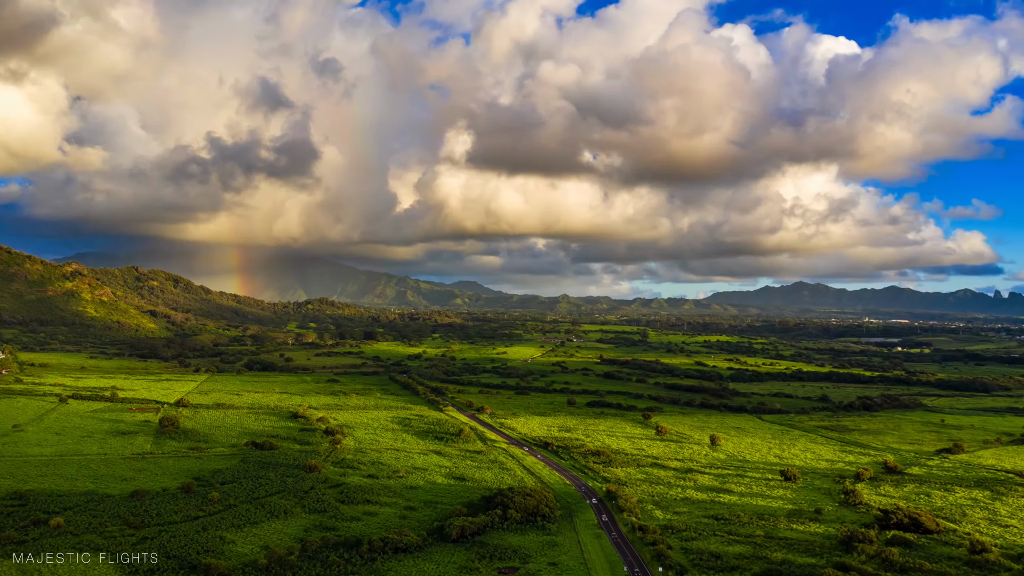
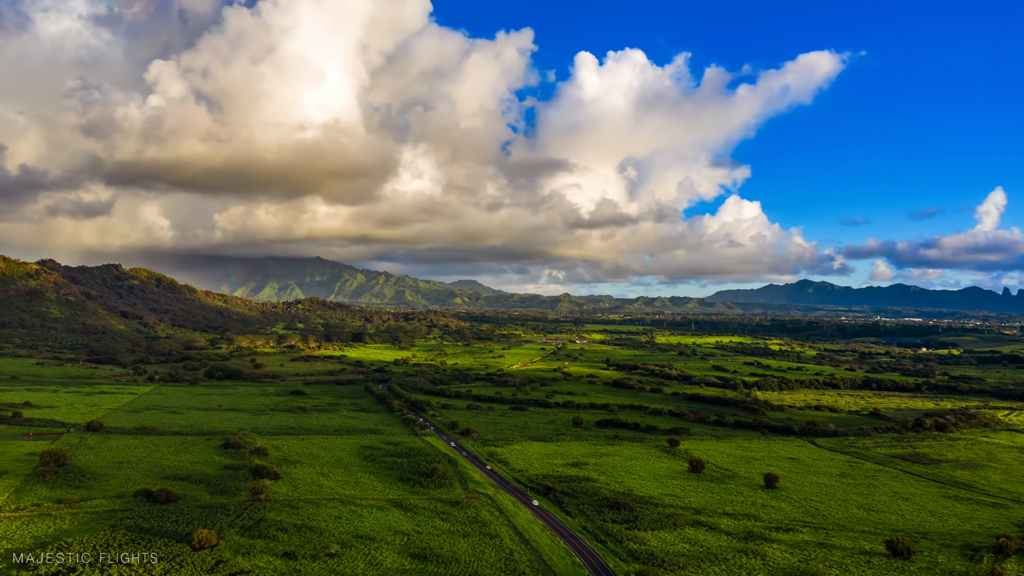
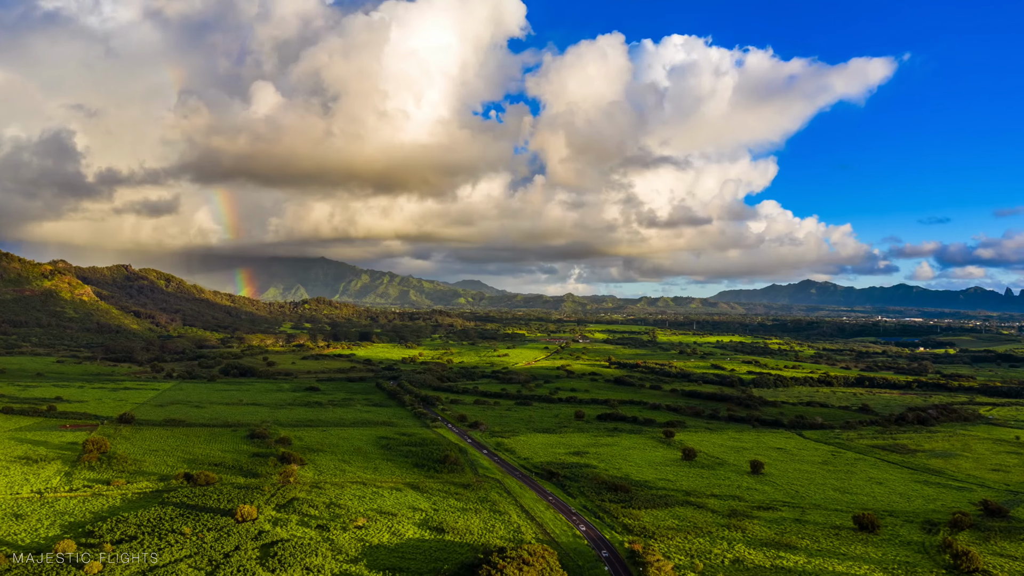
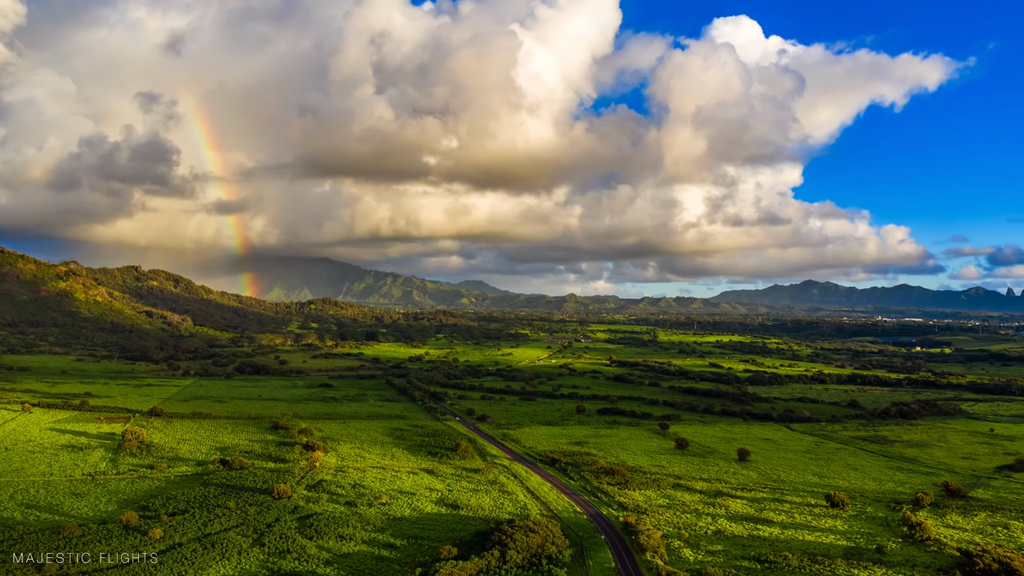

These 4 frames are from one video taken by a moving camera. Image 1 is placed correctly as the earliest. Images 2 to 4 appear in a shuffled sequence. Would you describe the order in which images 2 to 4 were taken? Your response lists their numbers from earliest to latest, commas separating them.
4, 3, 2
